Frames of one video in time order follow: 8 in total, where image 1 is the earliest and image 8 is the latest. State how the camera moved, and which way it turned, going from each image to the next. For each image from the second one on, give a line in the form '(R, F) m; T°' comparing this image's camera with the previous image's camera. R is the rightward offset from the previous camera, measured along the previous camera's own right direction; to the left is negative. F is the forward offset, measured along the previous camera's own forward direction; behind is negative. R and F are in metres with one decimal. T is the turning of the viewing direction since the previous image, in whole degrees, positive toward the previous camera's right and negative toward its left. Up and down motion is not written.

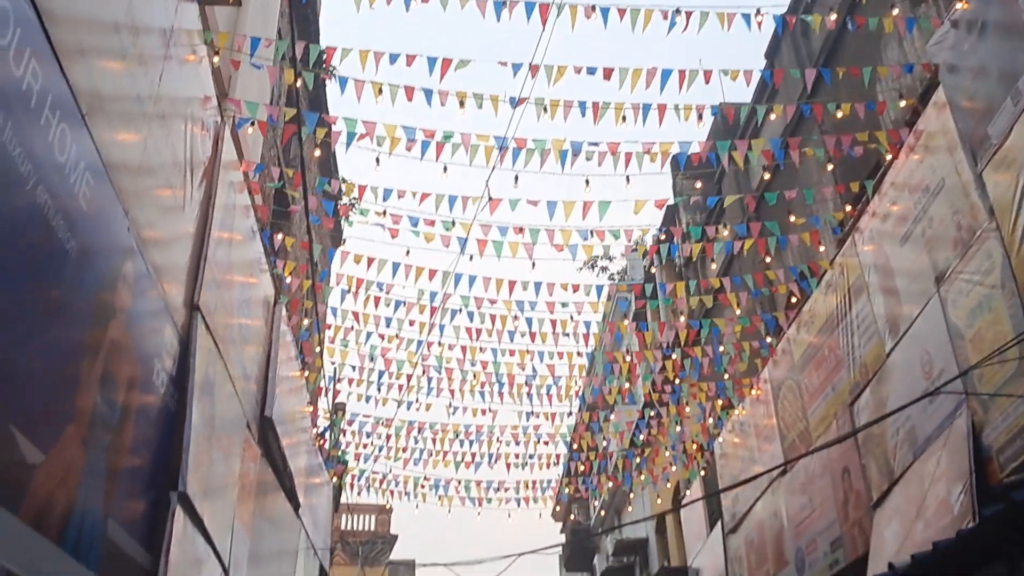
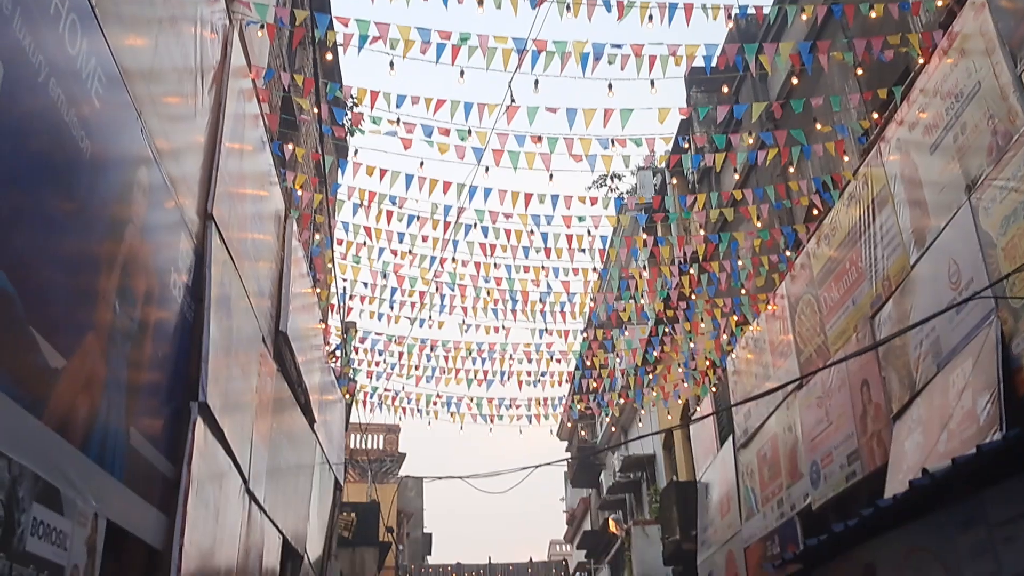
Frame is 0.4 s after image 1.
(-0.1, +0.1) m; 0°
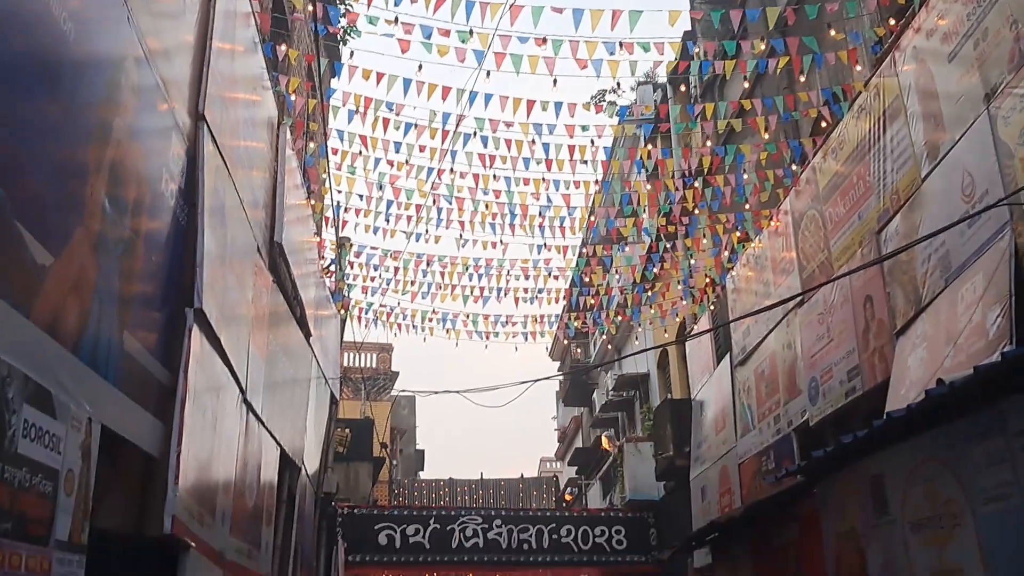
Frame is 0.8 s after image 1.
(-0.1, +0.2) m; +1°
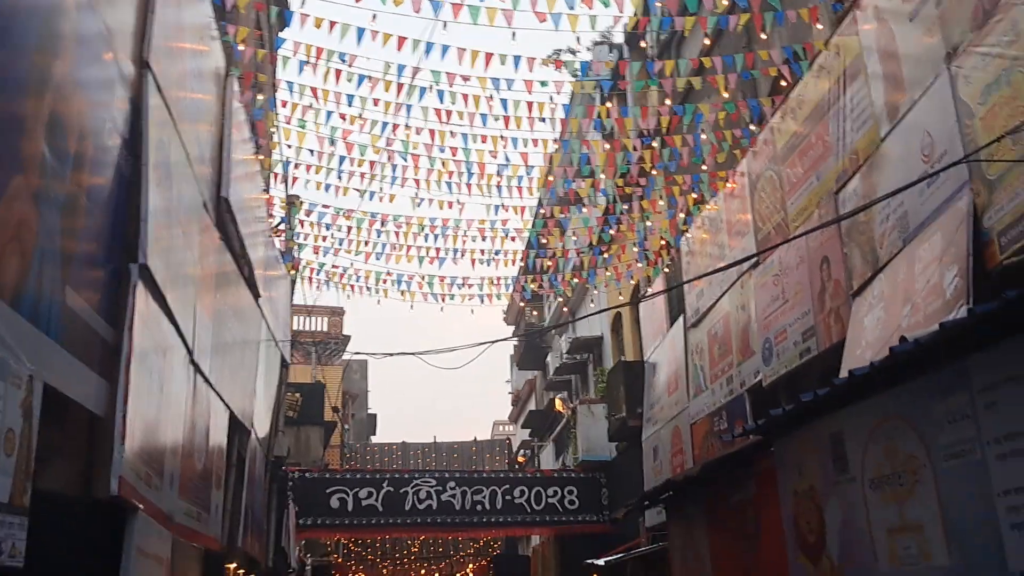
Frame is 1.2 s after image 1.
(-0.1, +0.1) m; +3°
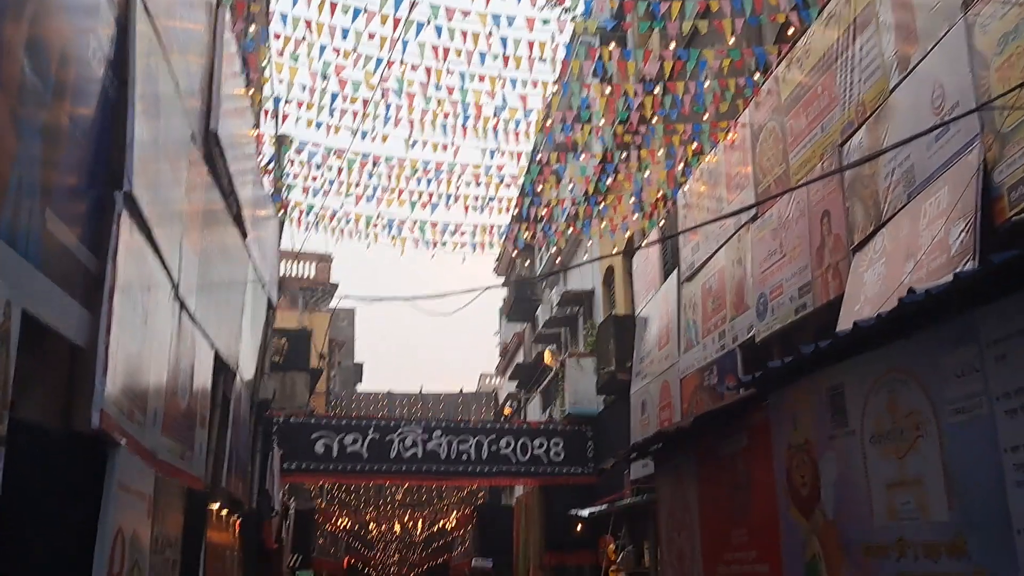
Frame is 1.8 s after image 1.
(0.0, +0.1) m; +1°
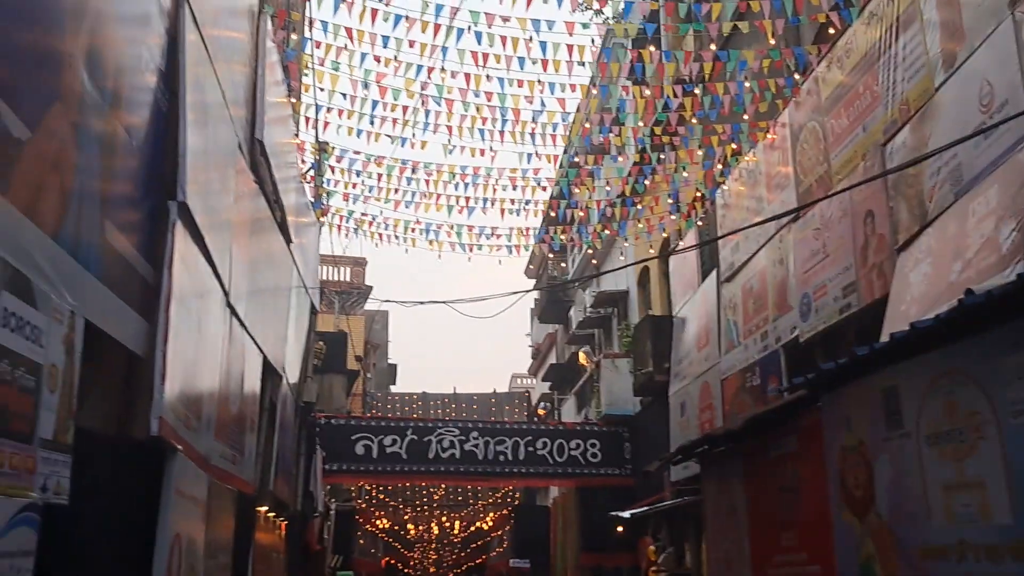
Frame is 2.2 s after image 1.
(-0.1, 0.0) m; -2°
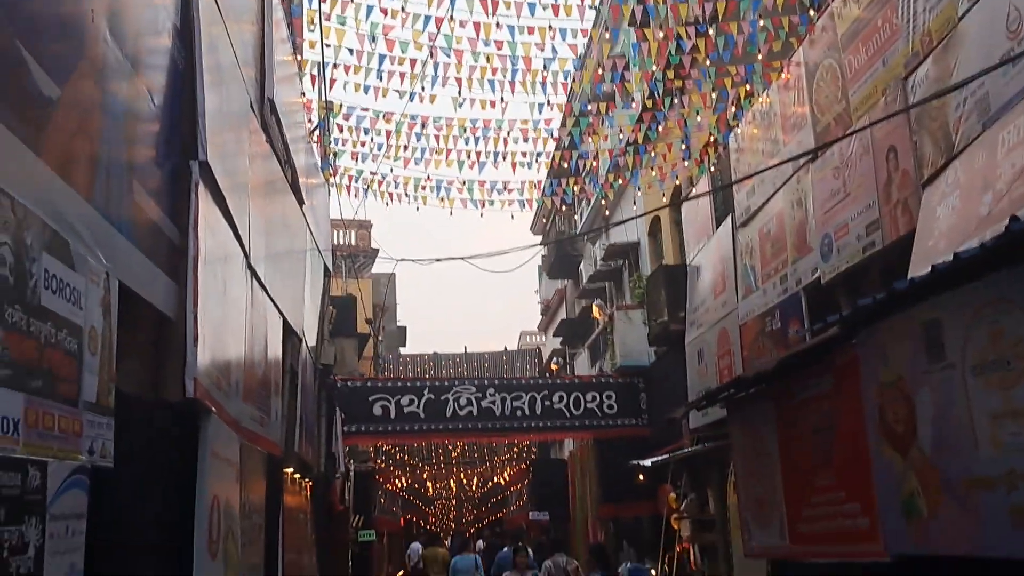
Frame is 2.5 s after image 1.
(-0.2, +0.1) m; 0°
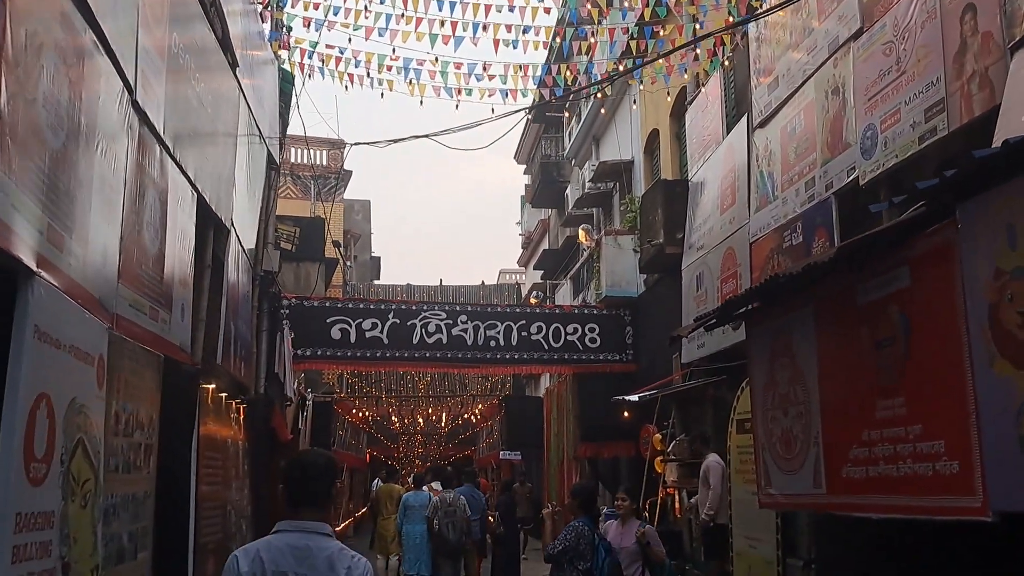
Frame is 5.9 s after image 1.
(+0.1, +1.5) m; +1°
